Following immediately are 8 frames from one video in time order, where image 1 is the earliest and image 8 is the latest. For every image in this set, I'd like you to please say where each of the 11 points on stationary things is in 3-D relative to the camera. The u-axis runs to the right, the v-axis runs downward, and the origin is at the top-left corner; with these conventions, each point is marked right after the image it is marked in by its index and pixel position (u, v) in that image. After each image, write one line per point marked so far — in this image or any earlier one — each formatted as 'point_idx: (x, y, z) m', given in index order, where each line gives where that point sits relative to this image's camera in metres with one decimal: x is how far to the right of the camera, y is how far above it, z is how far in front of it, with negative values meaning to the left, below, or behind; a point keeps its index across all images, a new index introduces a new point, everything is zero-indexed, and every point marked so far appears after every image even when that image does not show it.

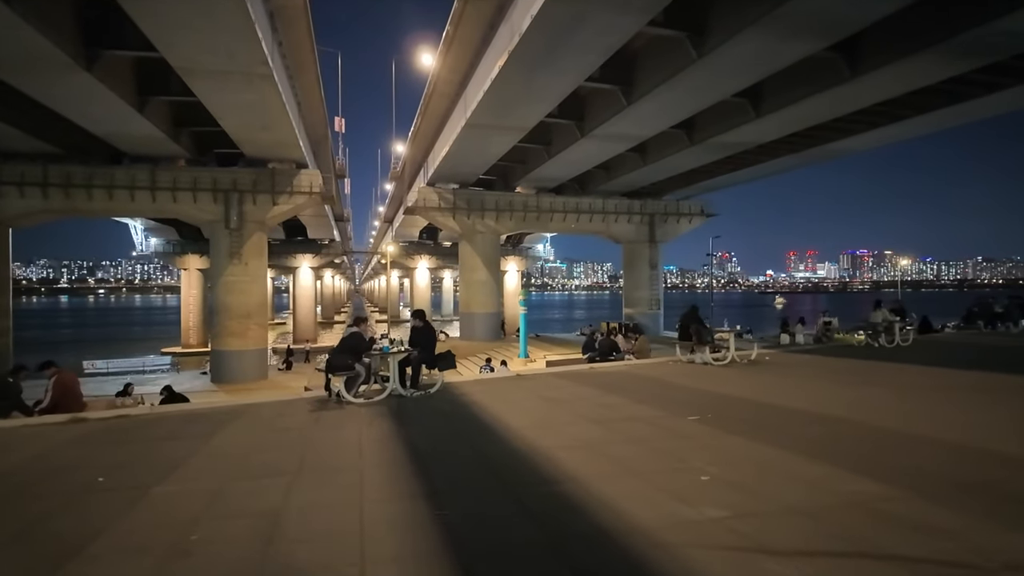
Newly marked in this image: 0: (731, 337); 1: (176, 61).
0: (+5.3, -1.1, +12.5) m
1: (-7.4, +5.0, +13.7) m
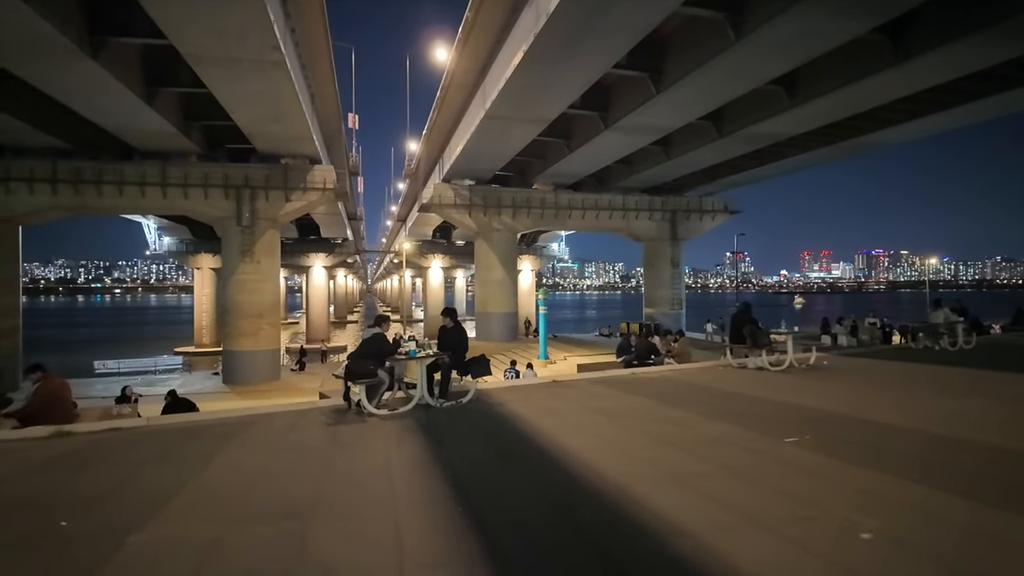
0: (+5.8, -1.0, +11.6) m
1: (-6.9, +5.1, +13.0) m
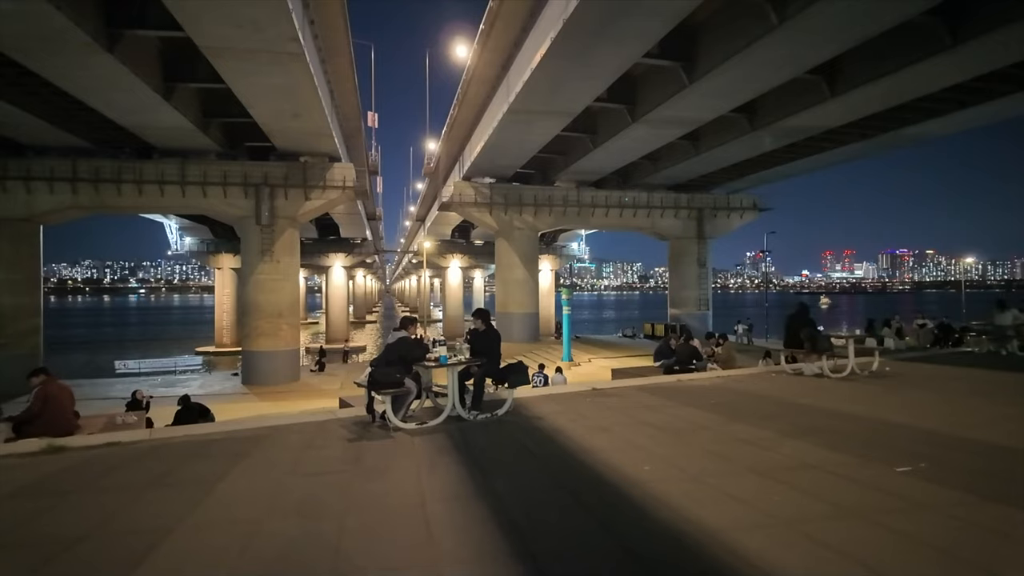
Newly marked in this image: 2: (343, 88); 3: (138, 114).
0: (+6.3, -1.0, +10.8) m
1: (-6.3, +5.1, +12.6) m
2: (-5.3, +6.3, +19.5) m
3: (-10.5, +4.9, +17.3) m
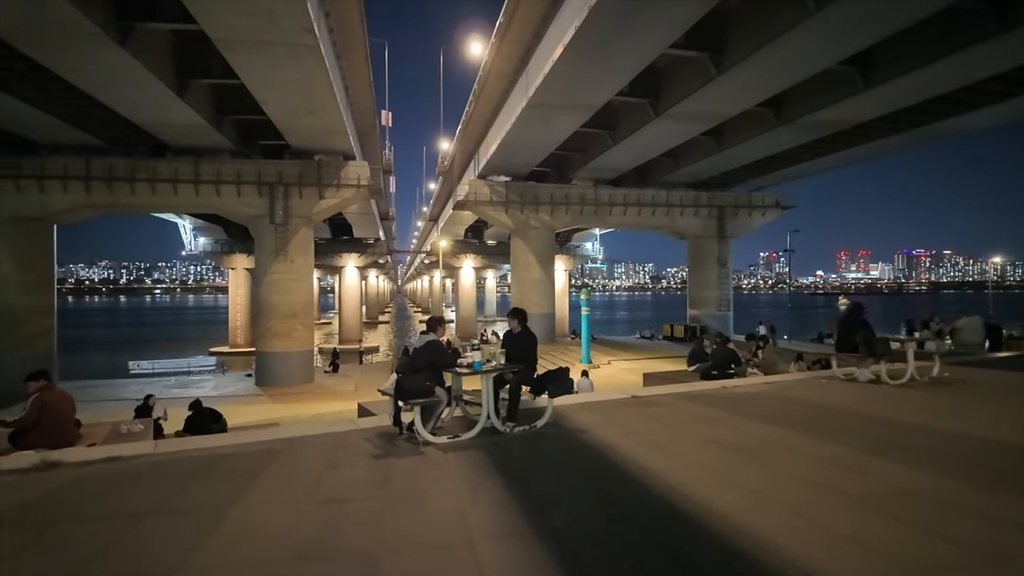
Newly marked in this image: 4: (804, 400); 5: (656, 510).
0: (+6.7, -1.0, +10.2) m
1: (-5.9, +5.1, +12.2) m
2: (-4.8, +6.3, +19.1) m
3: (-10.0, +4.9, +17.0) m
4: (+4.1, -1.6, +8.5) m
5: (+1.1, -1.7, +4.7) m
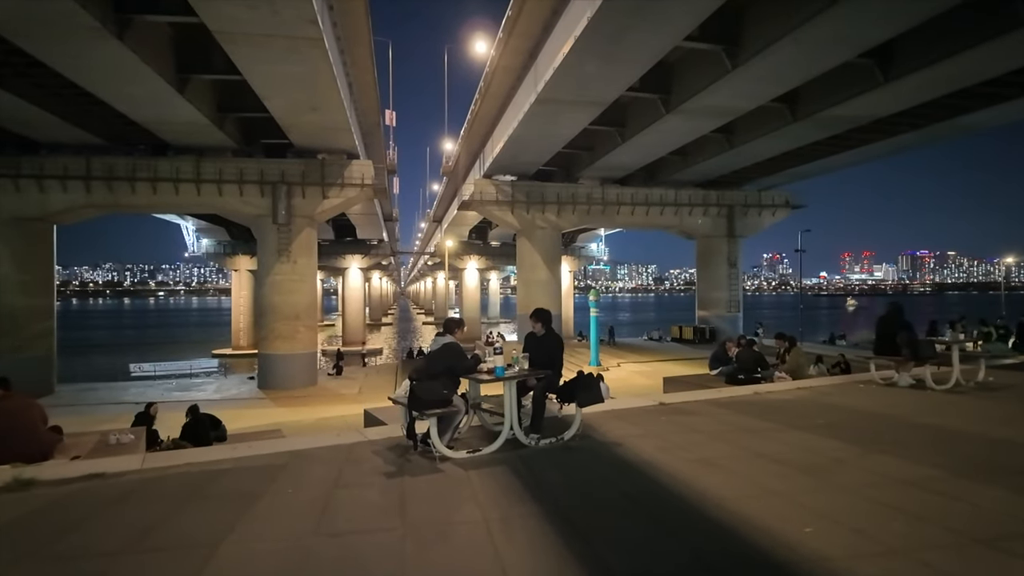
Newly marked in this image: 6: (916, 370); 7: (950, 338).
0: (+6.9, -1.0, +9.7) m
1: (-5.7, +5.1, +11.8) m
2: (-4.5, +6.3, +18.7) m
3: (-9.8, +4.9, +16.7) m
4: (+4.3, -1.6, +8.0) m
5: (+1.3, -1.7, +4.2) m
6: (+7.3, -1.5, +11.0) m
7: (+7.4, -0.9, +10.4) m
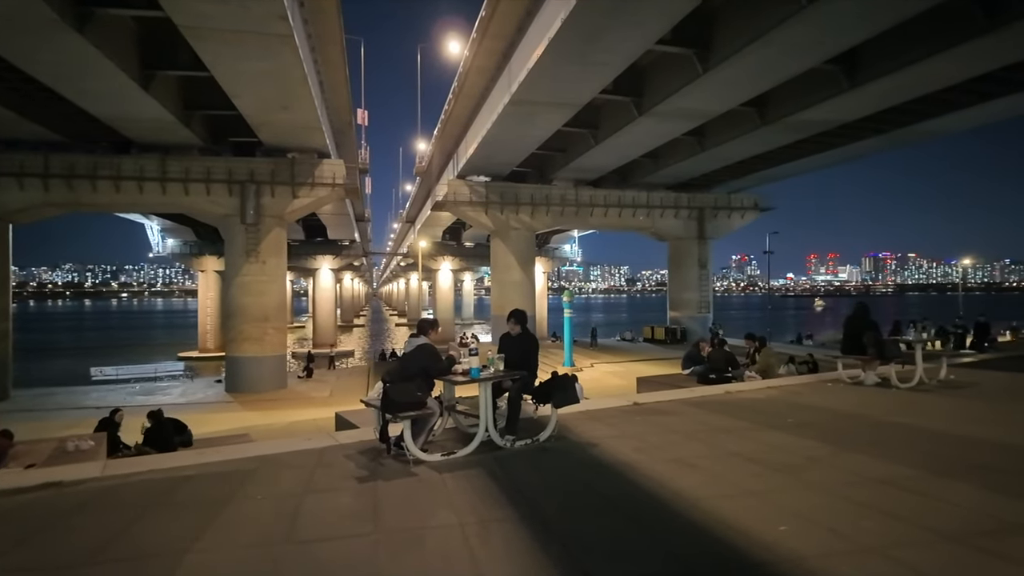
0: (+6.5, -1.0, +10.0) m
1: (-6.2, +5.1, +11.5) m
2: (-5.3, +6.3, +18.5) m
3: (-10.5, +4.9, +16.2) m
4: (+3.9, -1.6, +8.2) m
5: (+1.1, -1.7, +4.3) m
6: (+6.8, -1.5, +11.3) m
7: (+7.0, -0.9, +10.7) m
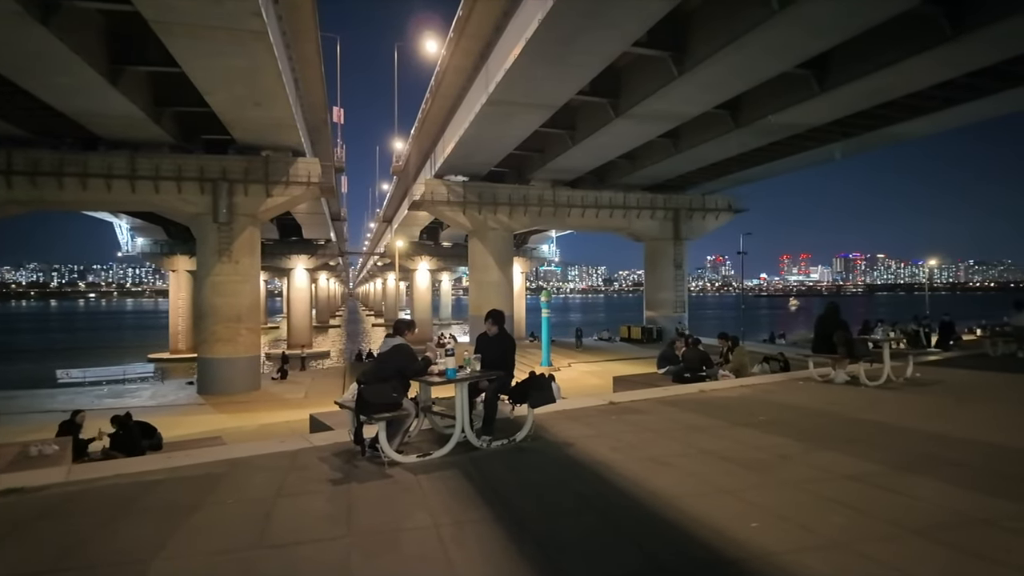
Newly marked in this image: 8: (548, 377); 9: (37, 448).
0: (+6.1, -1.0, +10.2) m
1: (-6.6, +5.1, +11.3) m
2: (-6.0, +6.3, +18.2) m
3: (-11.1, +4.9, +15.8) m
4: (+3.6, -1.6, +8.3) m
5: (+0.9, -1.7, +4.3) m
6: (+6.4, -1.5, +11.5) m
7: (+6.6, -0.9, +11.0) m
8: (+0.4, -1.0, +6.8) m
9: (-5.8, -1.9, +7.6) m
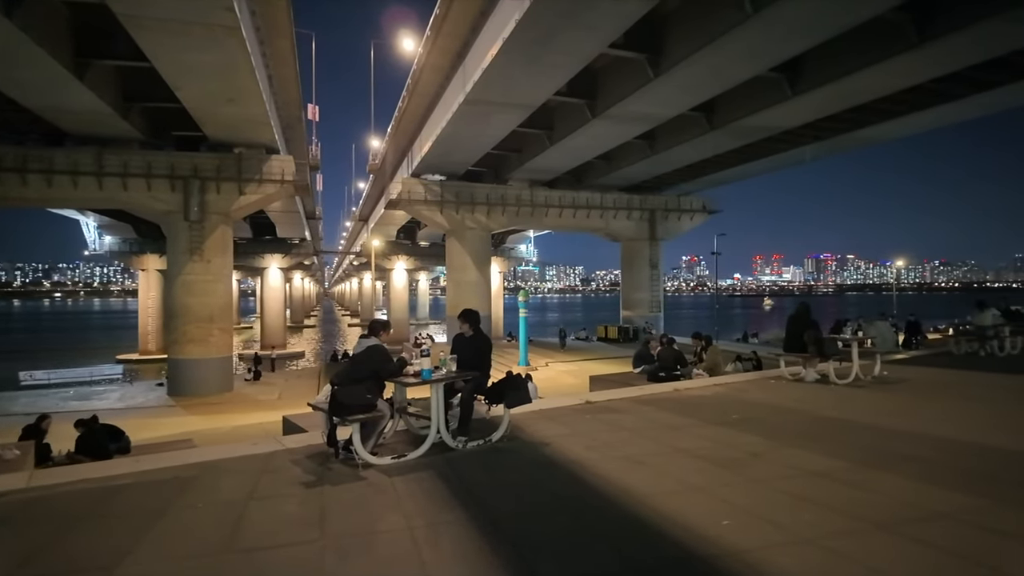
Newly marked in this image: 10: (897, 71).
0: (+5.7, -1.0, +10.4) m
1: (-7.0, +5.1, +11.0) m
2: (-6.7, +6.3, +18.0) m
3: (-11.7, +4.9, +15.4) m
4: (+3.3, -1.6, +8.4) m
5: (+0.8, -1.7, +4.3) m
6: (+5.9, -1.5, +11.7) m
7: (+6.2, -0.9, +11.2) m
8: (+0.1, -1.0, +6.8) m
9: (-6.1, -1.9, +7.4) m
10: (+8.9, +5.0, +14.2) m
